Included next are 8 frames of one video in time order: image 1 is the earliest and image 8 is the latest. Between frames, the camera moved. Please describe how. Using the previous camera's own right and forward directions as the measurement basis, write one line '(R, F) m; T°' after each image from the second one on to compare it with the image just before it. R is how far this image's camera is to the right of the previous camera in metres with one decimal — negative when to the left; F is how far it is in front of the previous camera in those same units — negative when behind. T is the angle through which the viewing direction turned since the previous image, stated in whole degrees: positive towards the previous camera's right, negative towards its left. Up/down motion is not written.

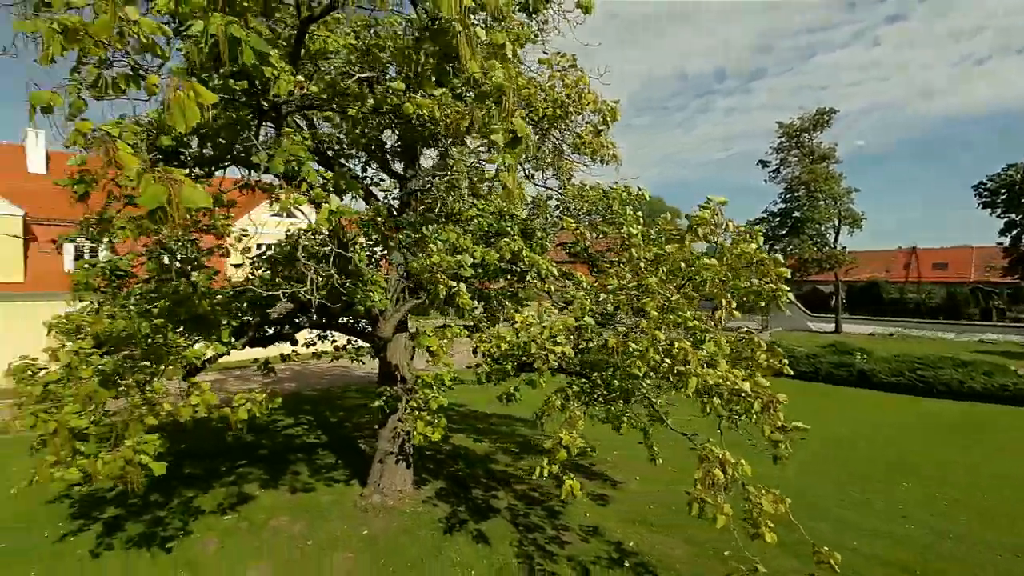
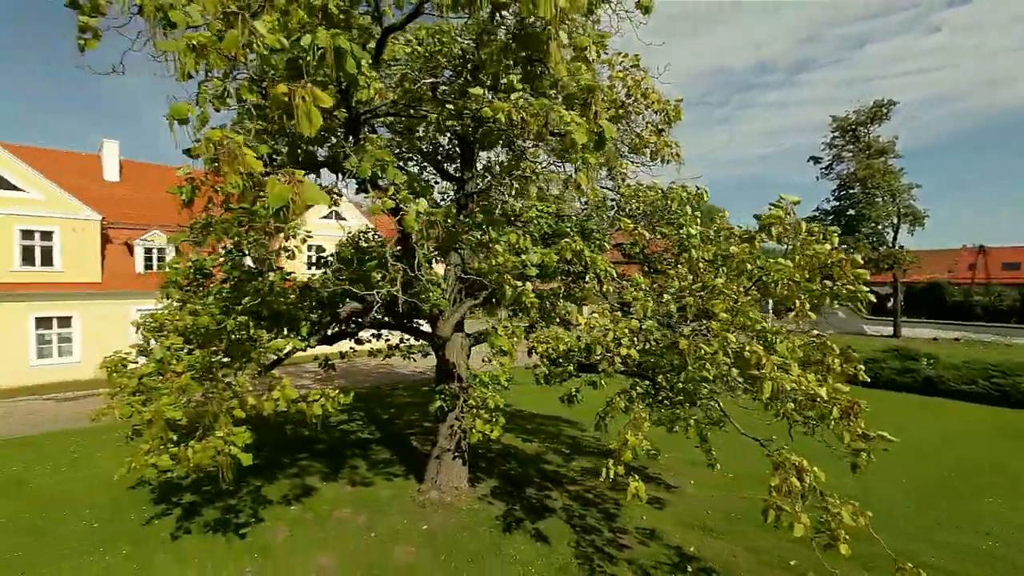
(-0.3, -0.1) m; -4°
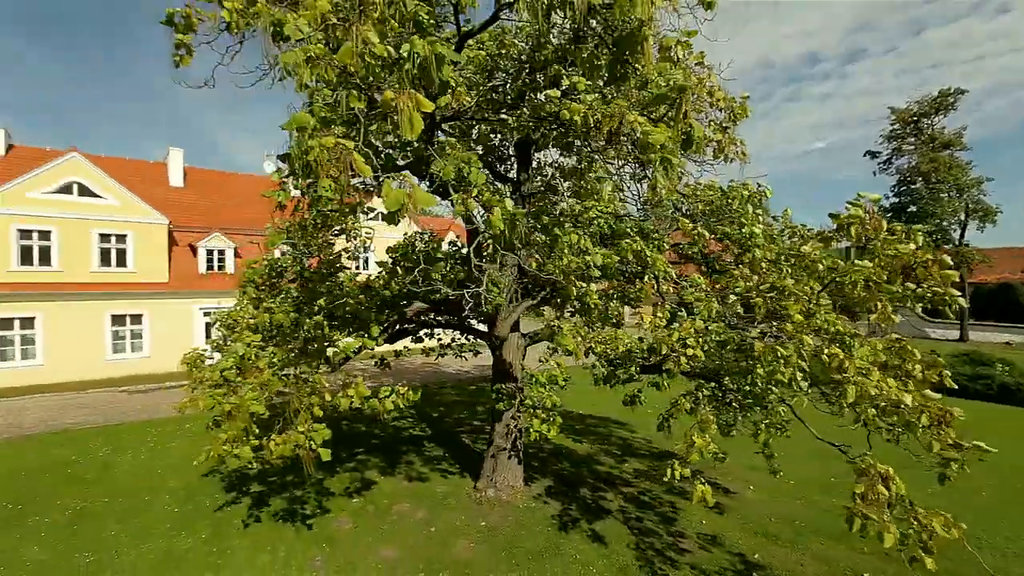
(-0.3, -0.1) m; -4°
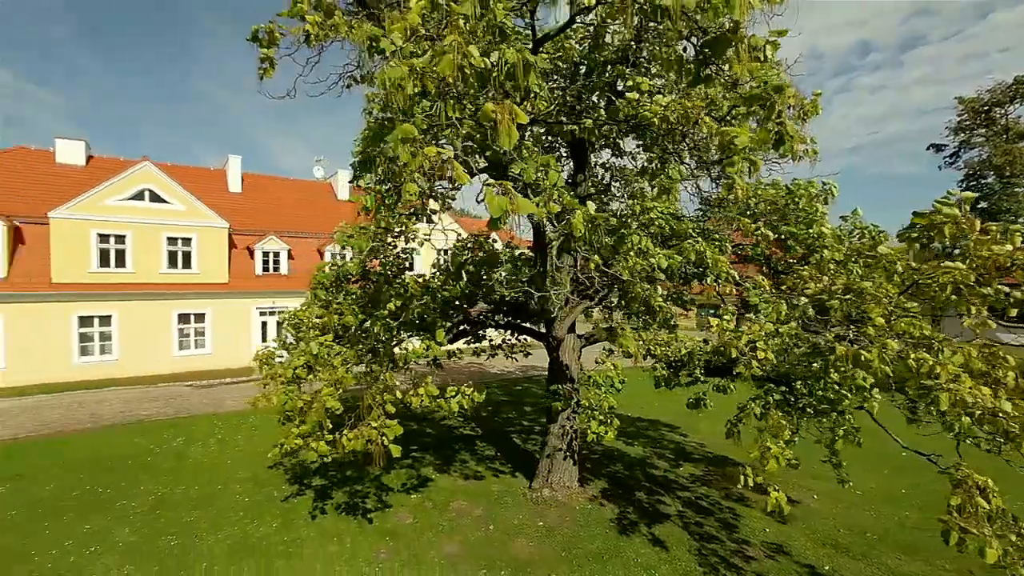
(-0.3, -0.1) m; -4°
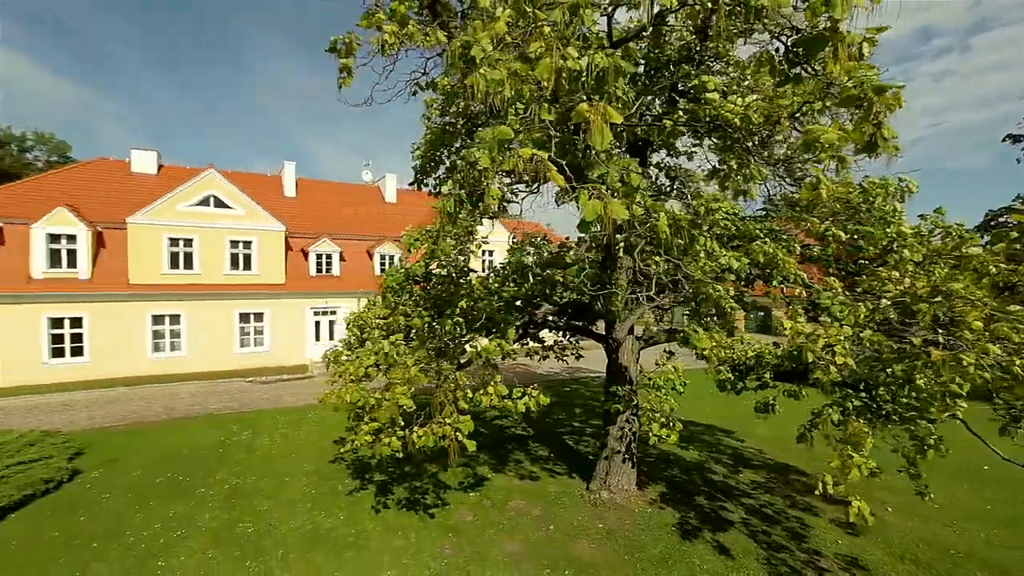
(-0.3, -0.1) m; -5°
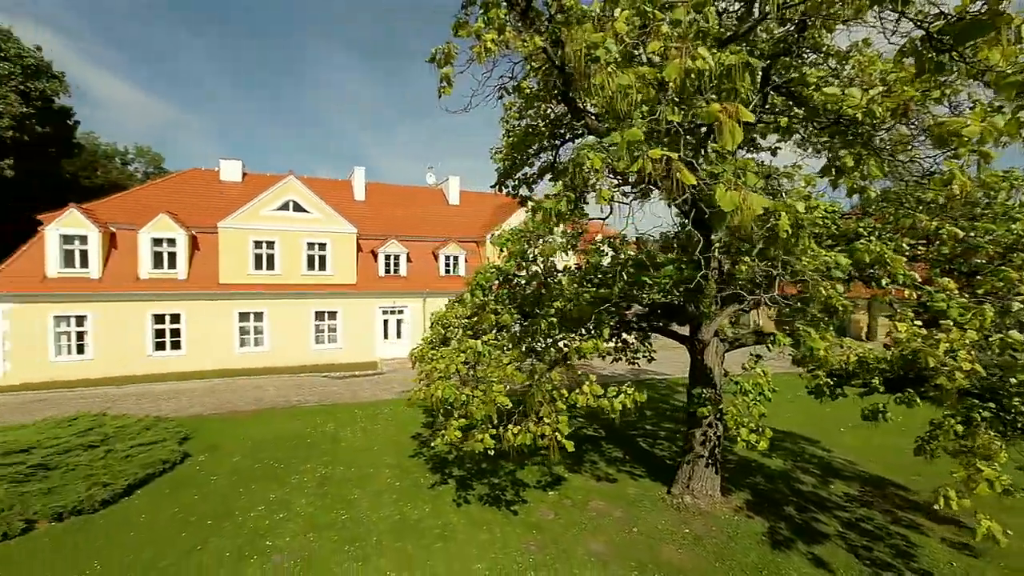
(-0.5, -0.1) m; -6°
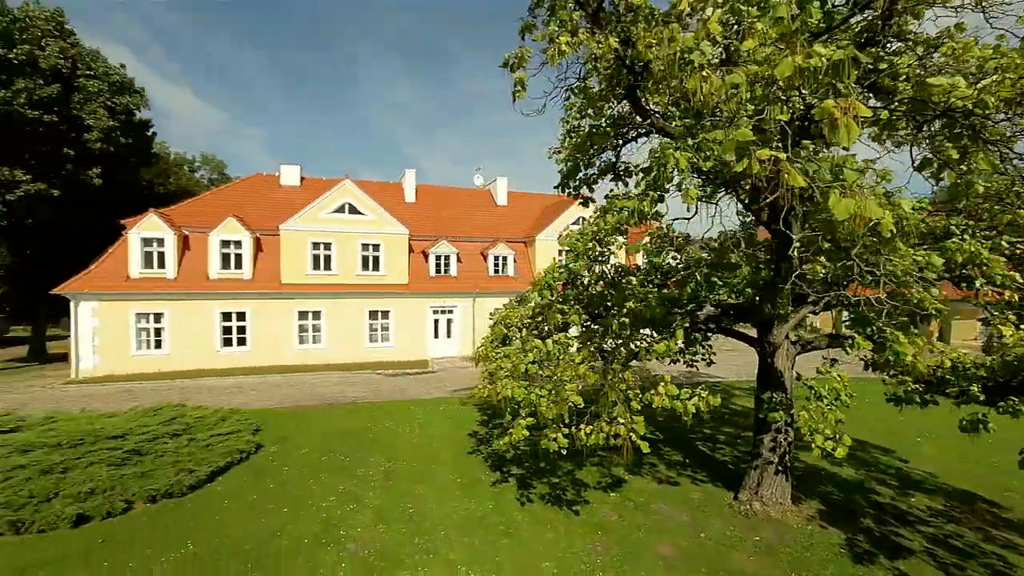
(-0.3, -0.1) m; -5°
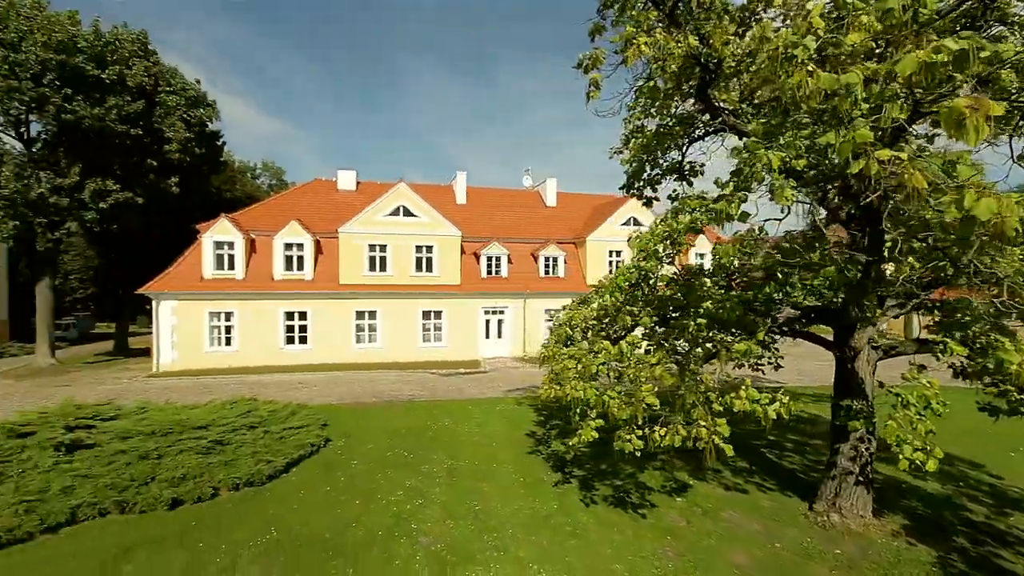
(-0.4, -0.1) m; -5°
